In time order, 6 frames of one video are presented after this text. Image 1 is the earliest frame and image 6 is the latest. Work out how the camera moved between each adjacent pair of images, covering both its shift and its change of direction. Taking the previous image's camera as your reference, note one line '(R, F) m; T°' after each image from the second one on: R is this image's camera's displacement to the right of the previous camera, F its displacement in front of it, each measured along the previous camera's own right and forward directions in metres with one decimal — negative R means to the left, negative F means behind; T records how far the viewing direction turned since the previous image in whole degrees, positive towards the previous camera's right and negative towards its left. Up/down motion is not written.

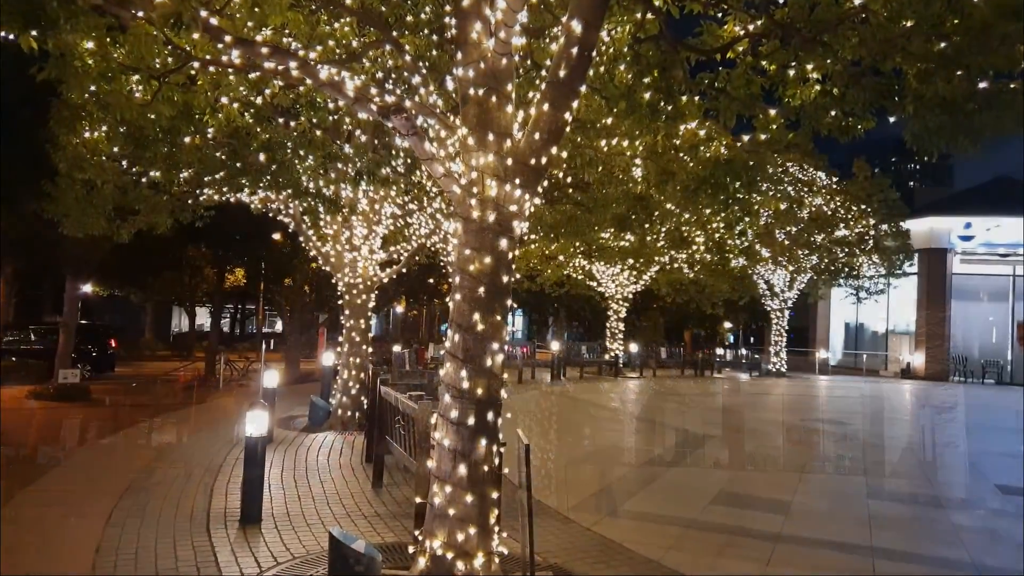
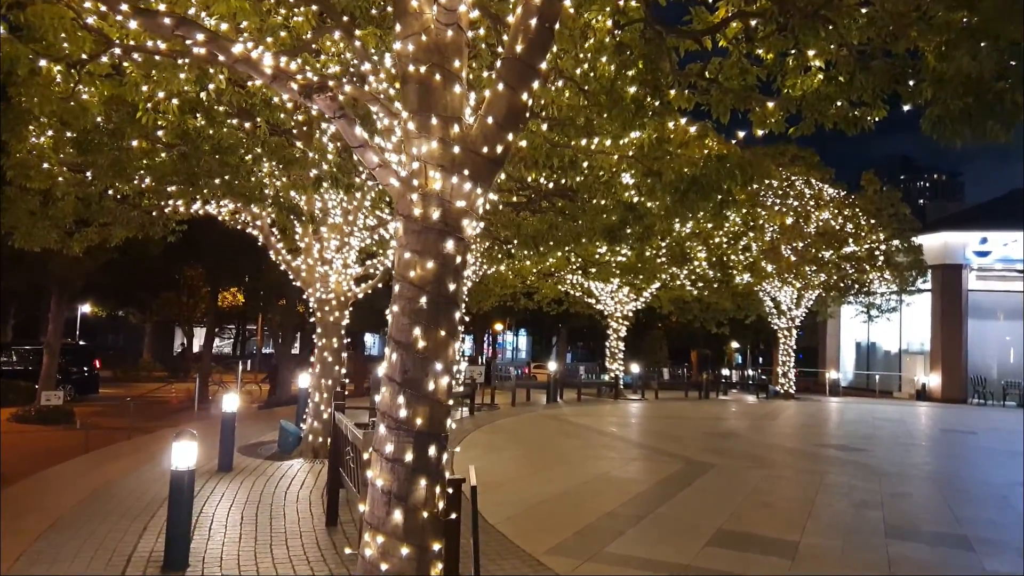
(+0.4, +0.9) m; -1°
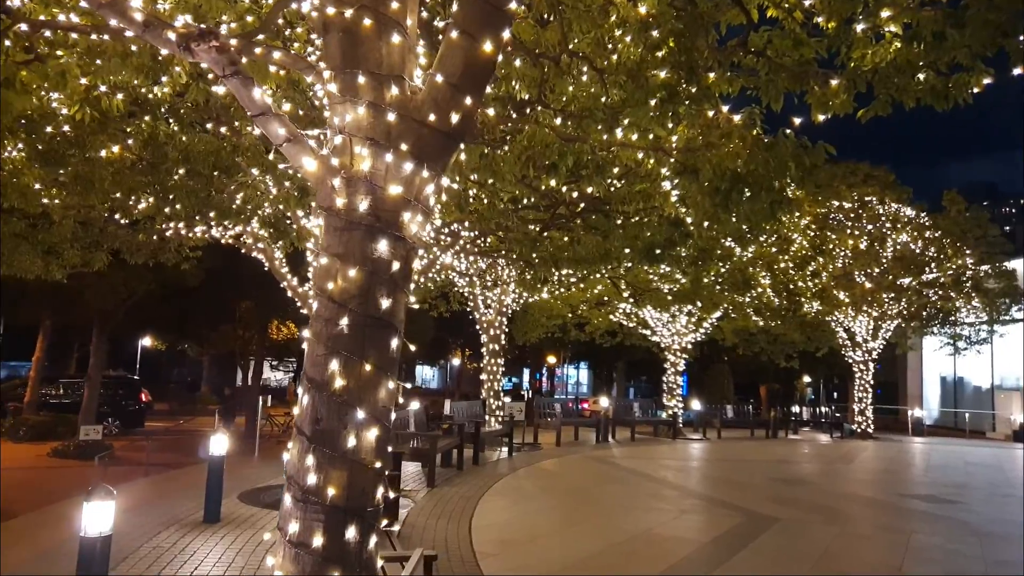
(+0.5, +1.4) m; -5°
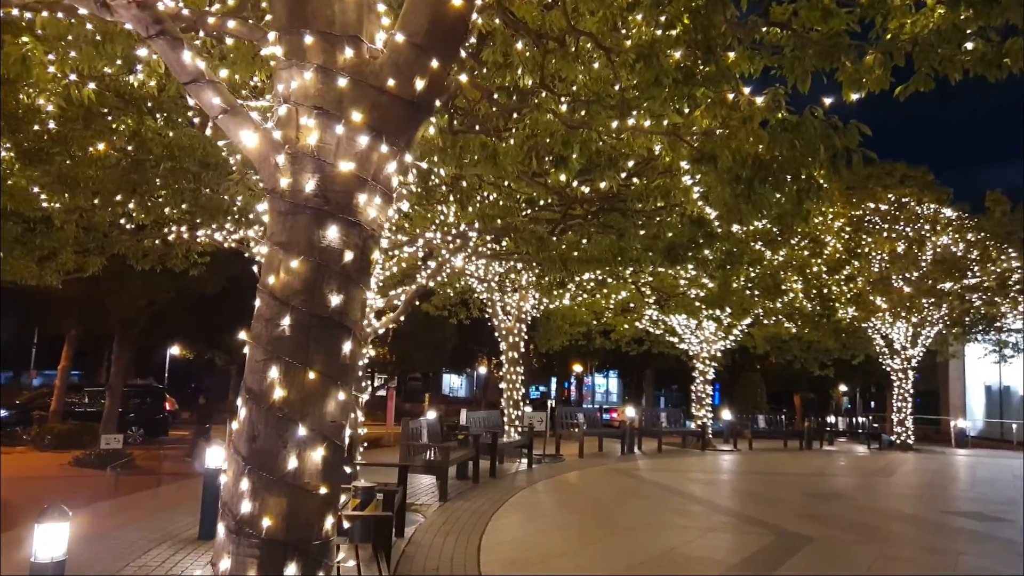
(+0.2, +0.6) m; -2°
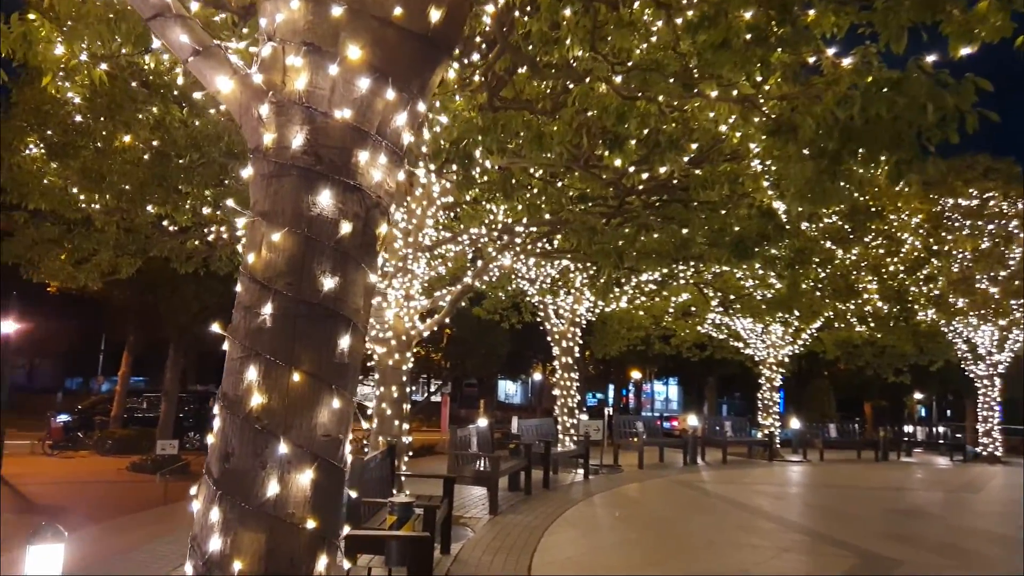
(+0.1, +0.7) m; -4°
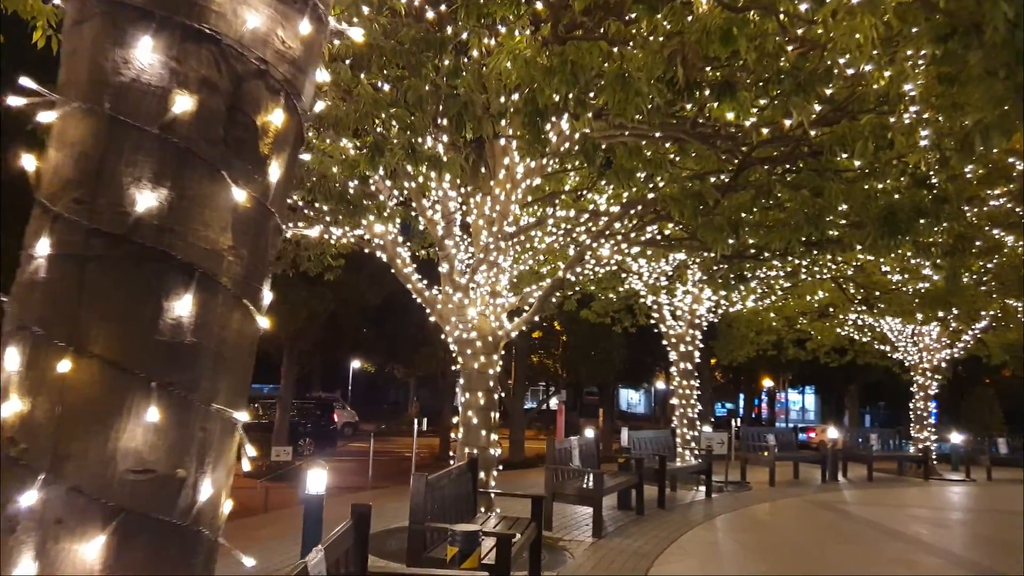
(+0.3, +1.2) m; -9°
